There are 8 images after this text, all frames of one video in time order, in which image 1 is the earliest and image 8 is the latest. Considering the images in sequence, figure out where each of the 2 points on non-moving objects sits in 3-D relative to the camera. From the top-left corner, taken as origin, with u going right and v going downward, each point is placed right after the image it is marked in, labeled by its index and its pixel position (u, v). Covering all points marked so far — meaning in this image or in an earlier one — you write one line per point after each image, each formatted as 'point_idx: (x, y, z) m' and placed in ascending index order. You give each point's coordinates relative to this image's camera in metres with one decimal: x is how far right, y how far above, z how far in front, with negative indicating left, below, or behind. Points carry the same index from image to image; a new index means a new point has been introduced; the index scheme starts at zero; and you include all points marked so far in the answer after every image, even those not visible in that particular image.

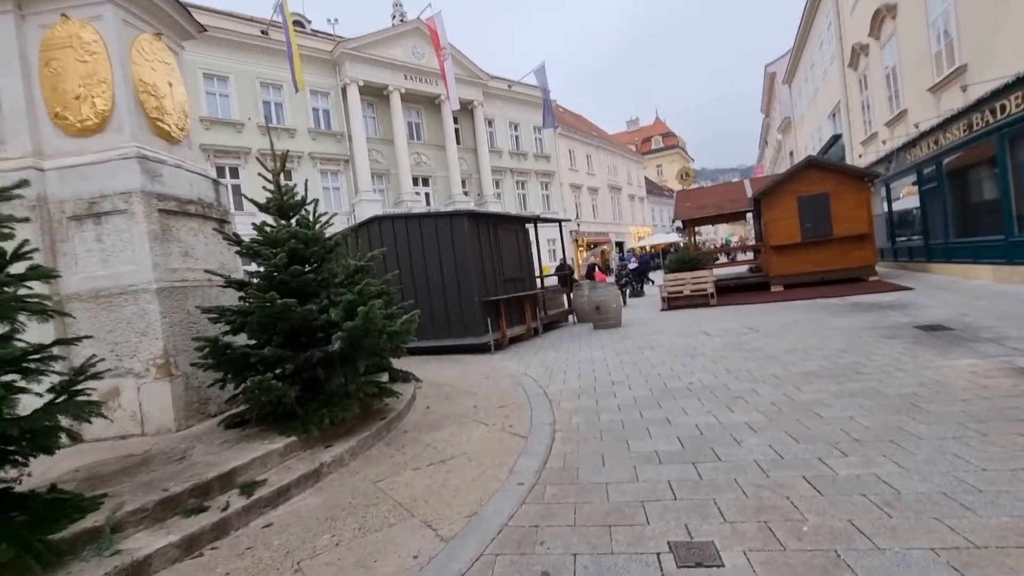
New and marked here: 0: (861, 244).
0: (+10.8, +1.4, +15.4) m
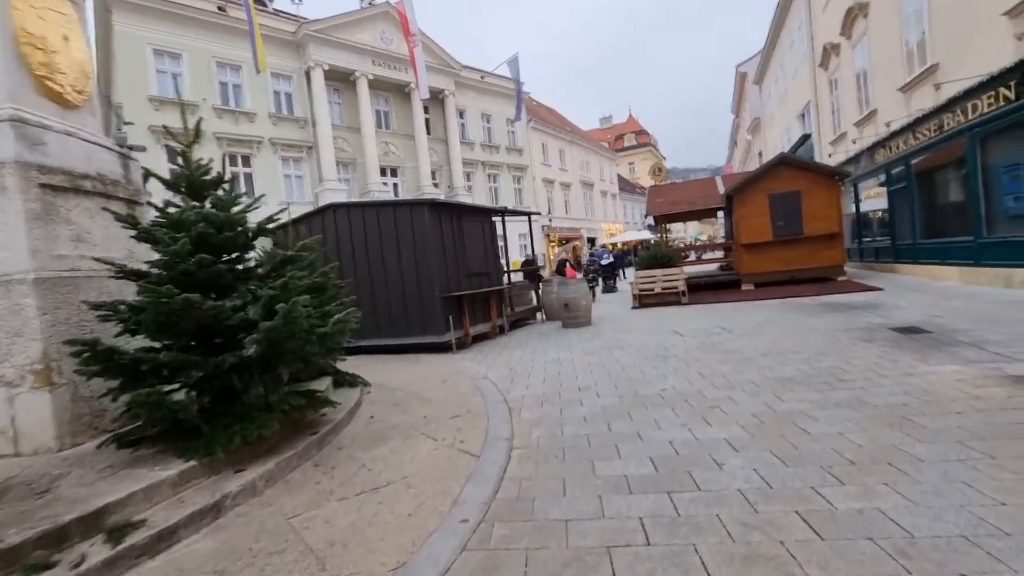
0: (+9.9, +1.4, +15.4) m
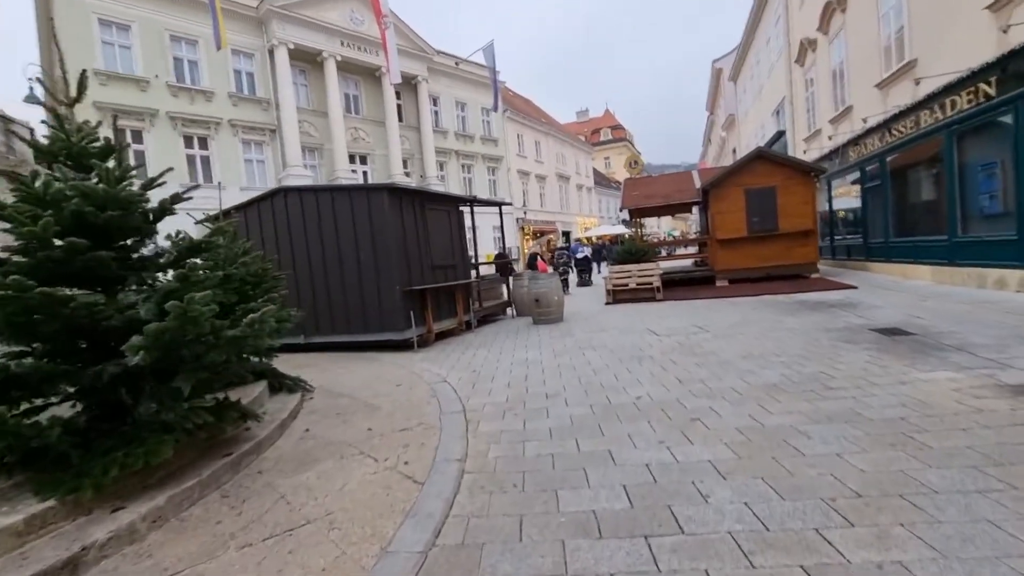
0: (+9.0, +1.5, +15.2) m
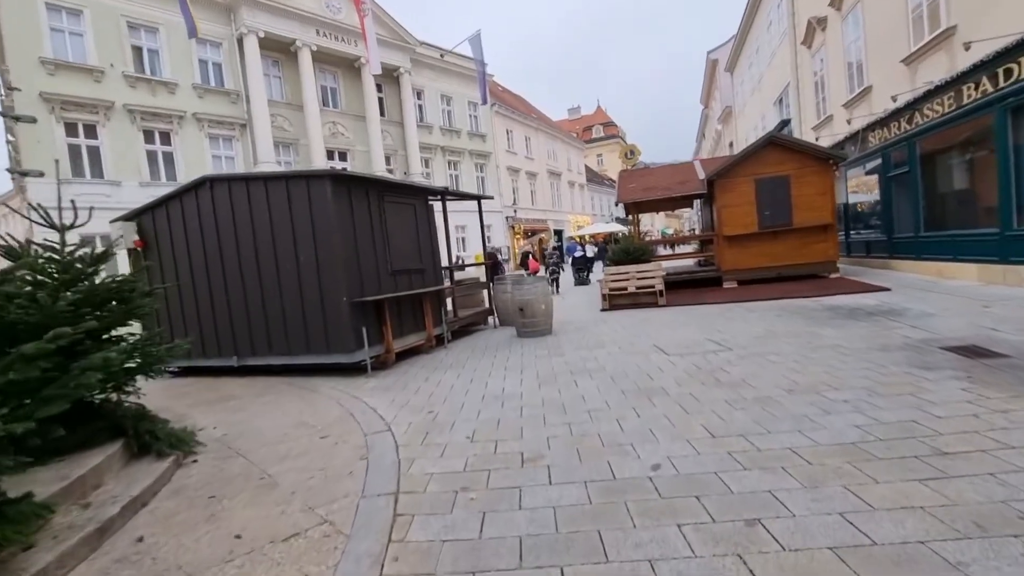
0: (+8.5, +1.4, +13.6) m
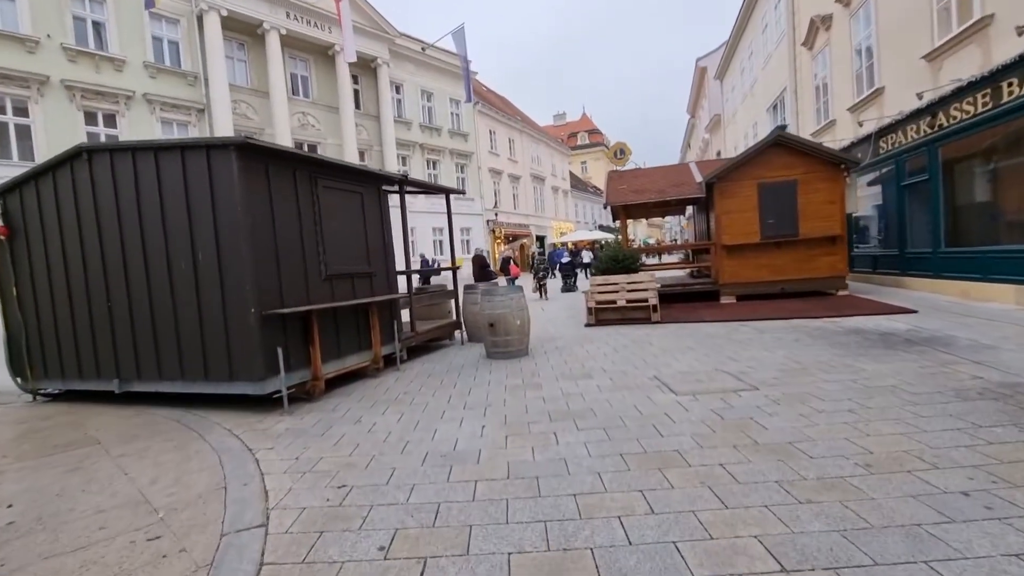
0: (+7.9, +1.0, +12.3) m
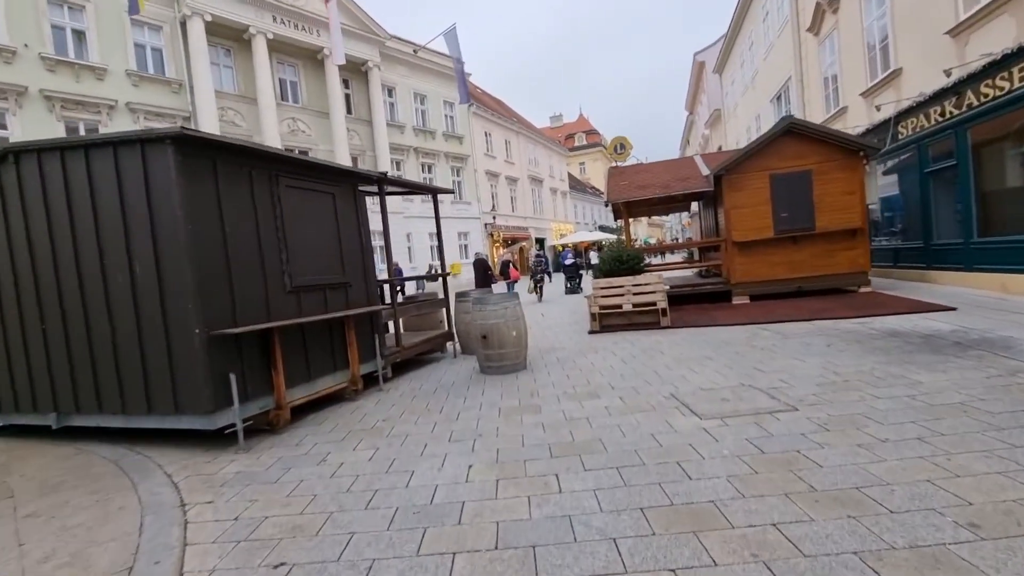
0: (+7.8, +1.1, +11.5) m
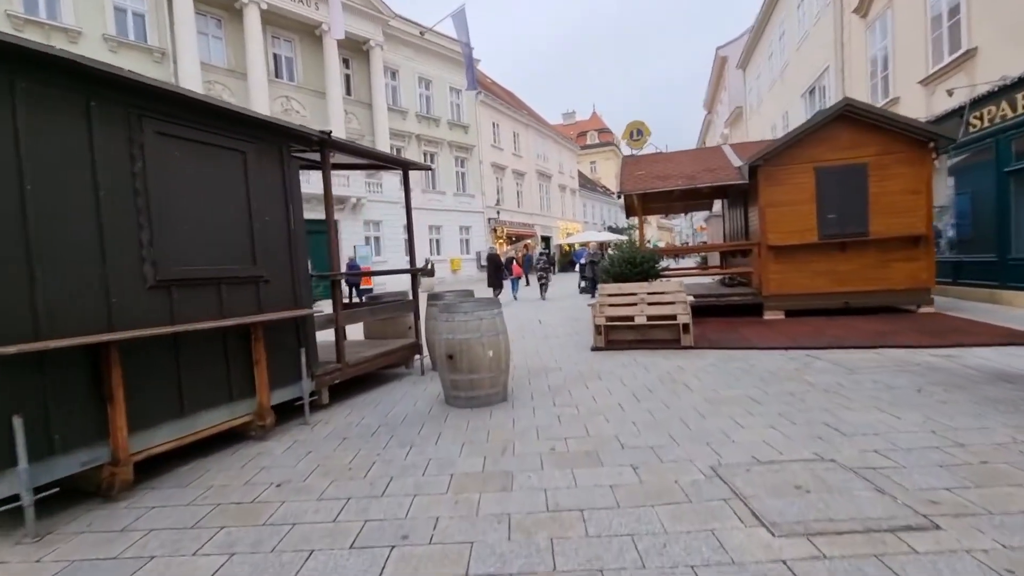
0: (+7.6, +0.7, +9.6) m
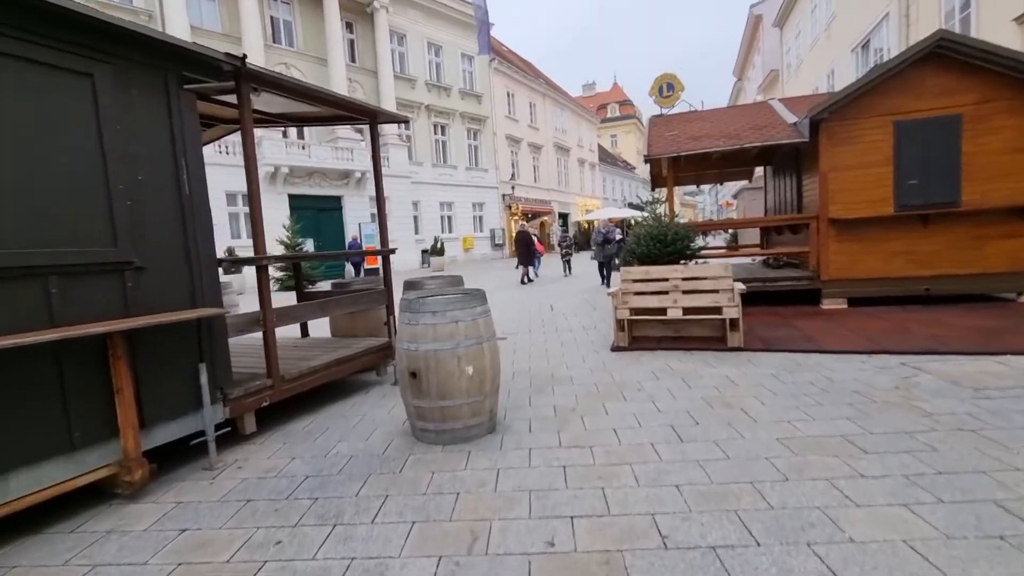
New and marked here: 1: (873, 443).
0: (+7.7, +1.0, +7.7) m
1: (+2.4, -1.0, +3.4) m
